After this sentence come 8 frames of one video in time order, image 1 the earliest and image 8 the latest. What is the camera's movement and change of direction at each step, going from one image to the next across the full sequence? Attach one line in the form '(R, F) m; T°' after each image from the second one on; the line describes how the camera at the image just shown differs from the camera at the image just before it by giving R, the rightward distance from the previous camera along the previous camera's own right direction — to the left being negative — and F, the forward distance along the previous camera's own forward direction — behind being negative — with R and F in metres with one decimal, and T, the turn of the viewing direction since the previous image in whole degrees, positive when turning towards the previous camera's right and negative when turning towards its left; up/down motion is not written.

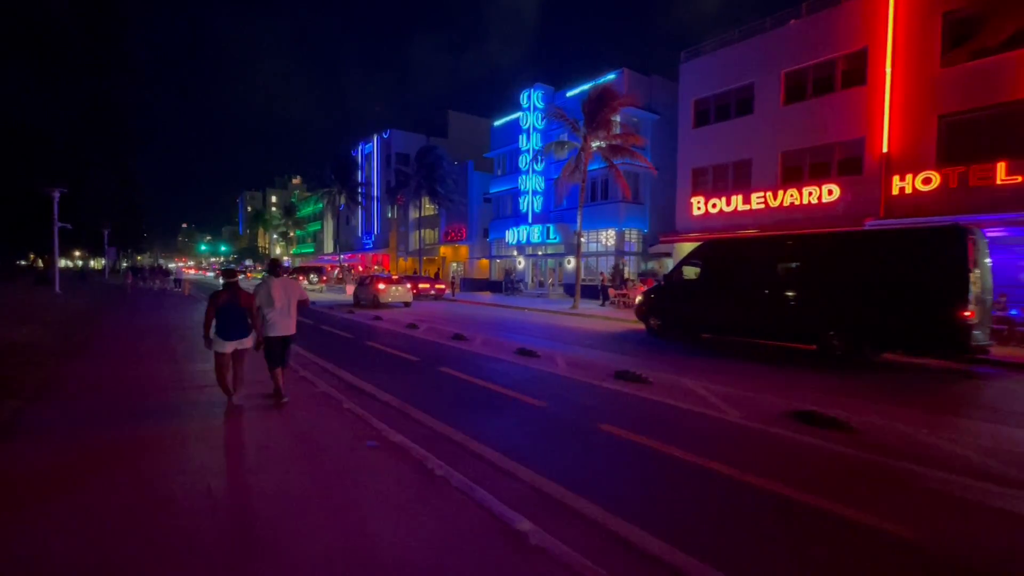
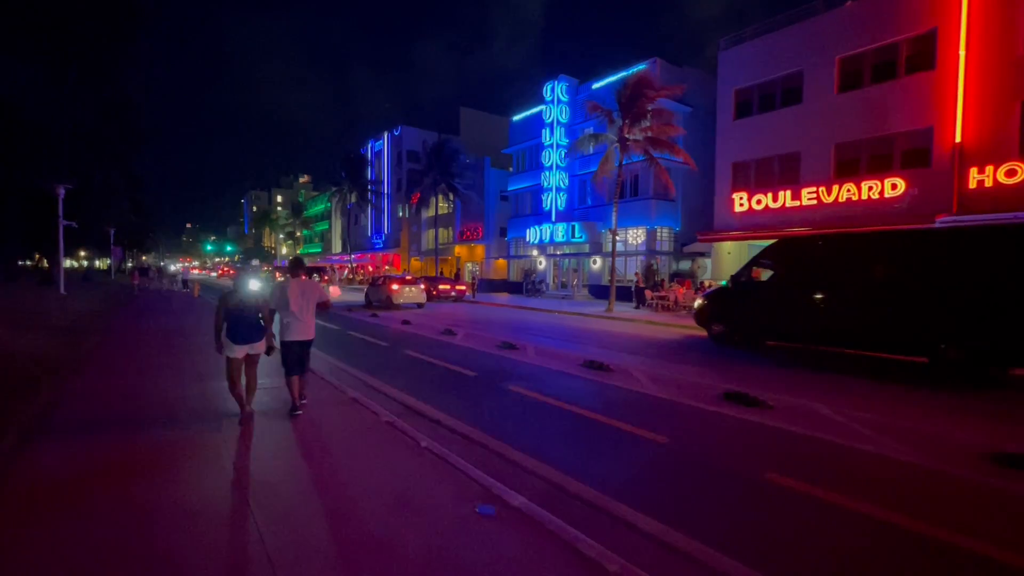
(-0.8, +1.2) m; 0°
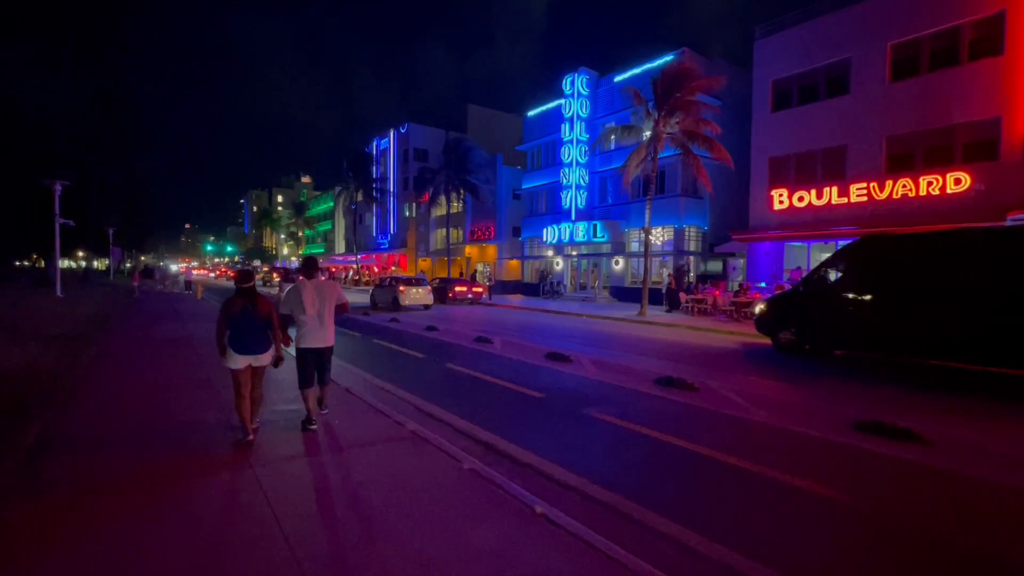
(-0.8, +1.1) m; 0°
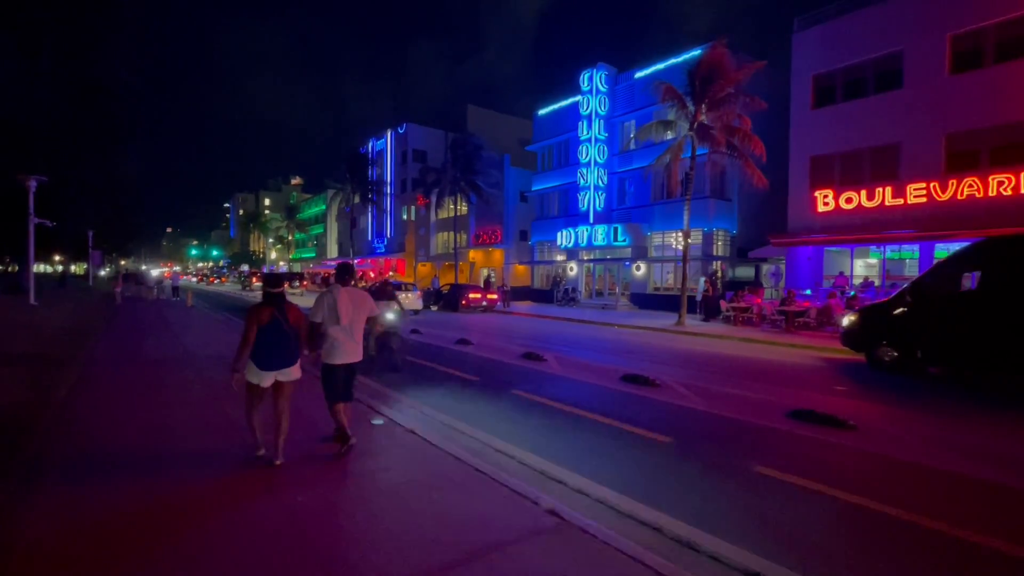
(-1.1, +1.4) m; +1°
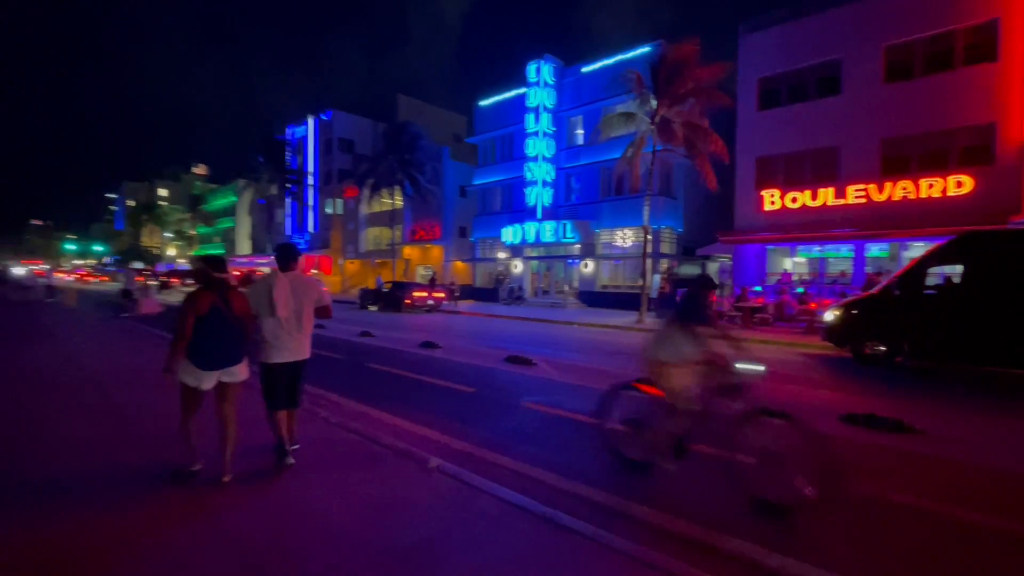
(-1.2, +0.6) m; +8°
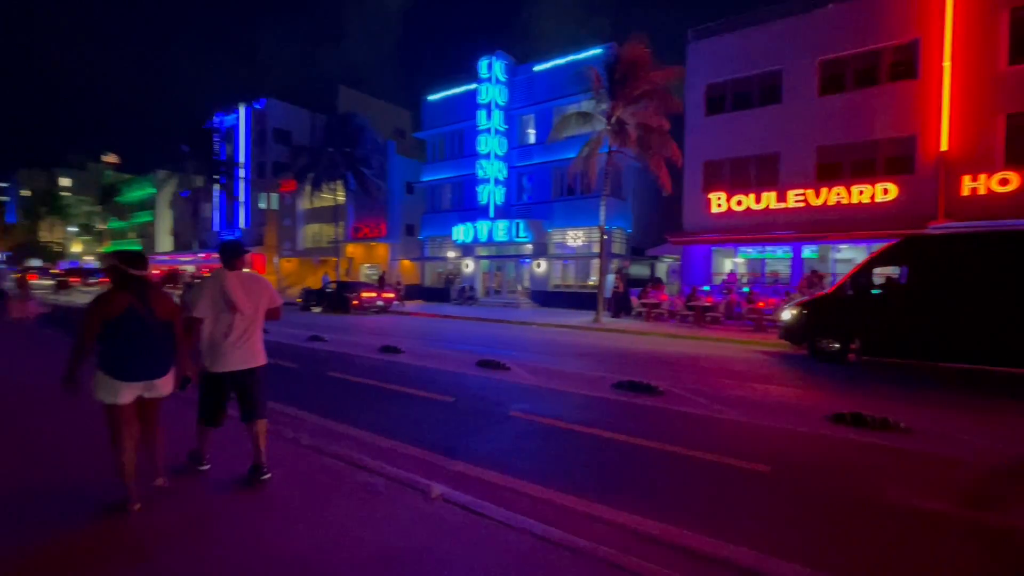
(-1.0, 0.0) m; +7°
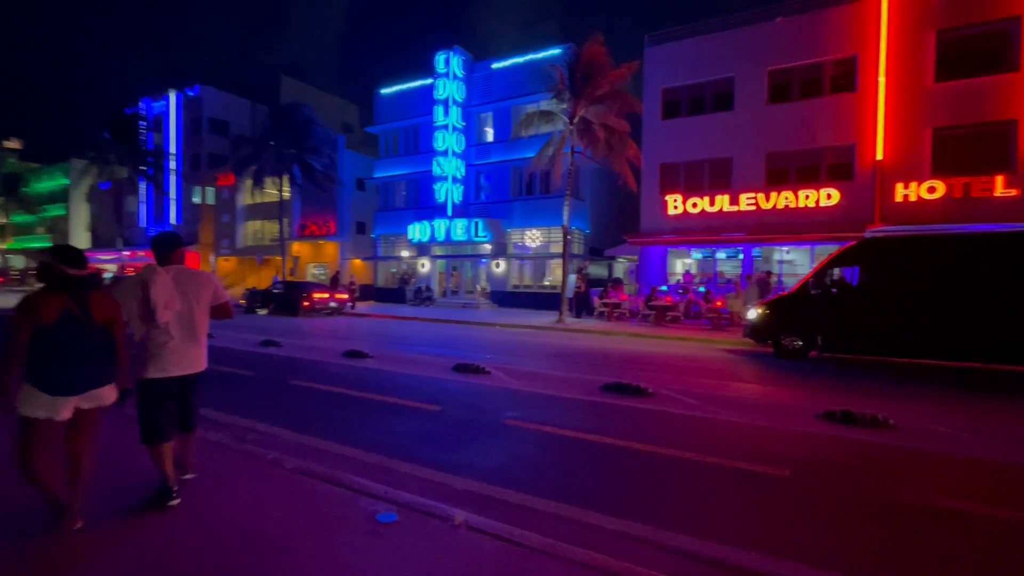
(-1.3, +0.2) m; +7°
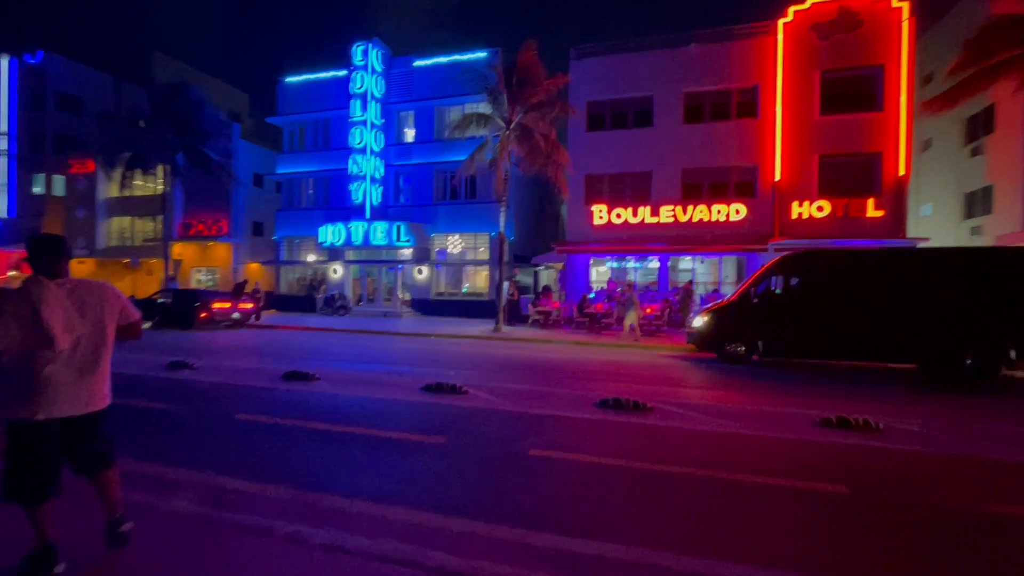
(-3.0, +1.0) m; +15°
